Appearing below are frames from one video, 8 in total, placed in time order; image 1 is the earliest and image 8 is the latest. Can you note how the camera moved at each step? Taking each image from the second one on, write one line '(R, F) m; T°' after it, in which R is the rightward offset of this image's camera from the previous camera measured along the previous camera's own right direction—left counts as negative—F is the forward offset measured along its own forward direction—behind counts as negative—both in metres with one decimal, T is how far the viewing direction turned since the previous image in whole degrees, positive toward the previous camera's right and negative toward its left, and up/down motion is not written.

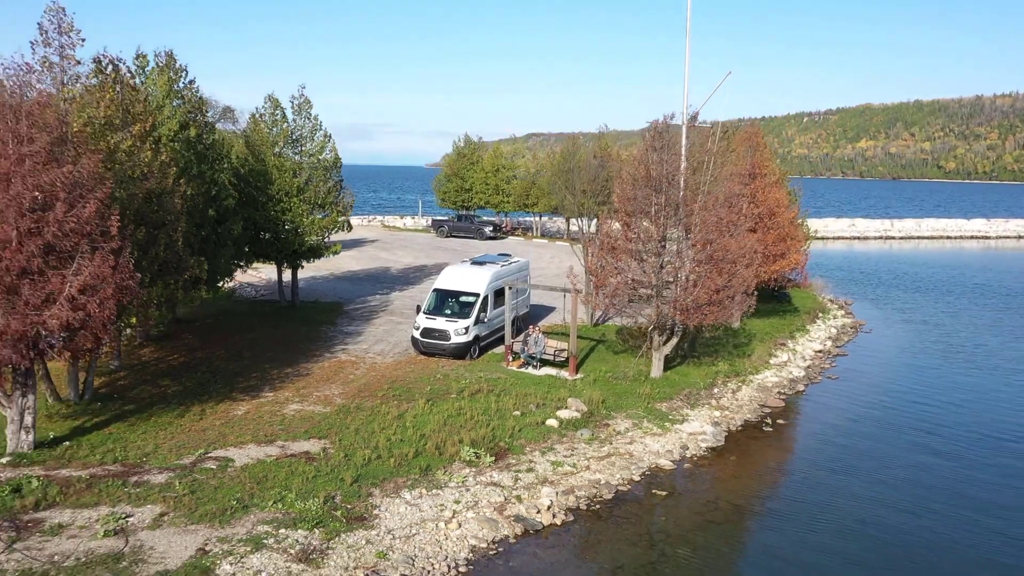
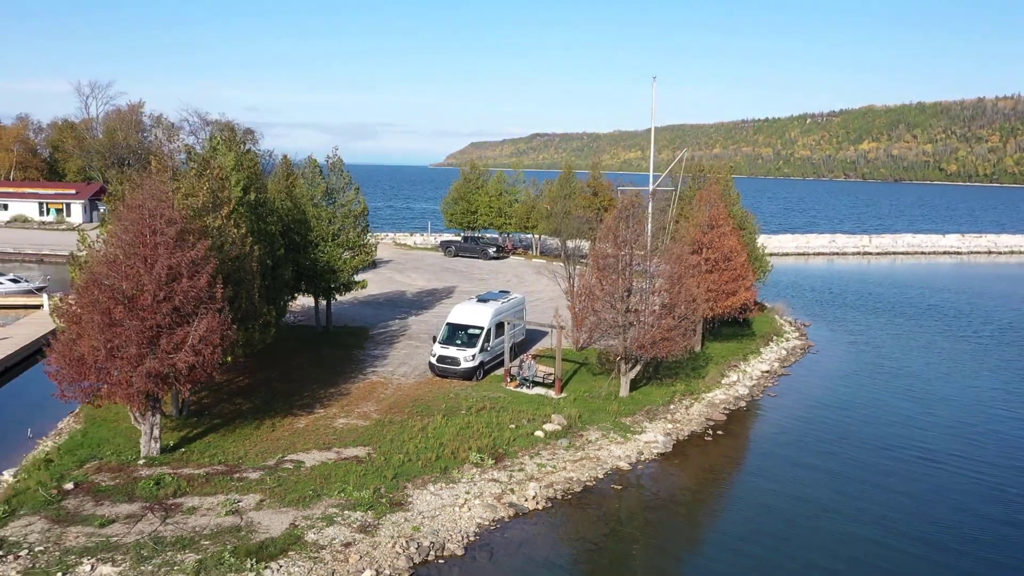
(+0.1, -2.3) m; 0°
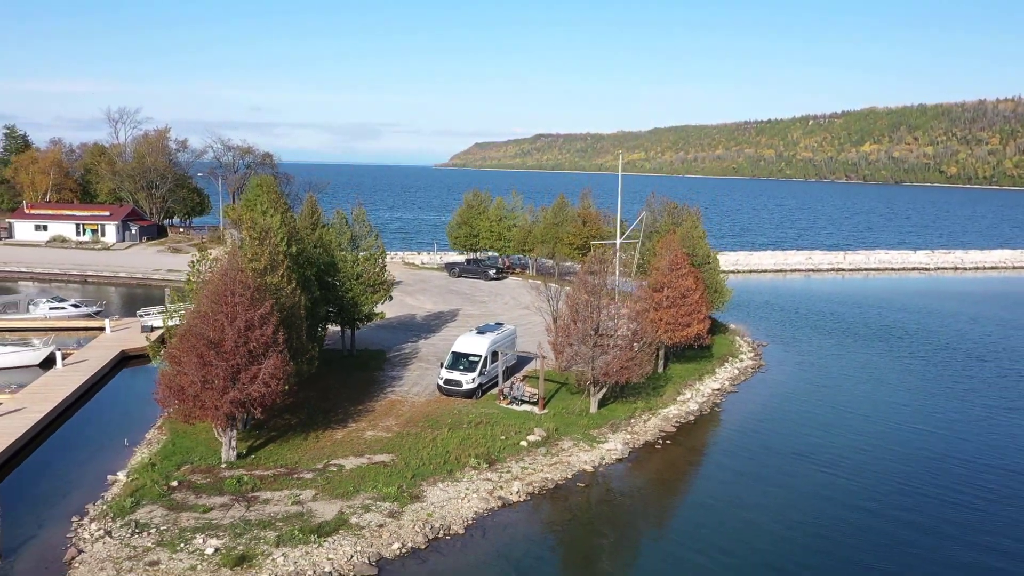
(+0.2, -2.8) m; 0°
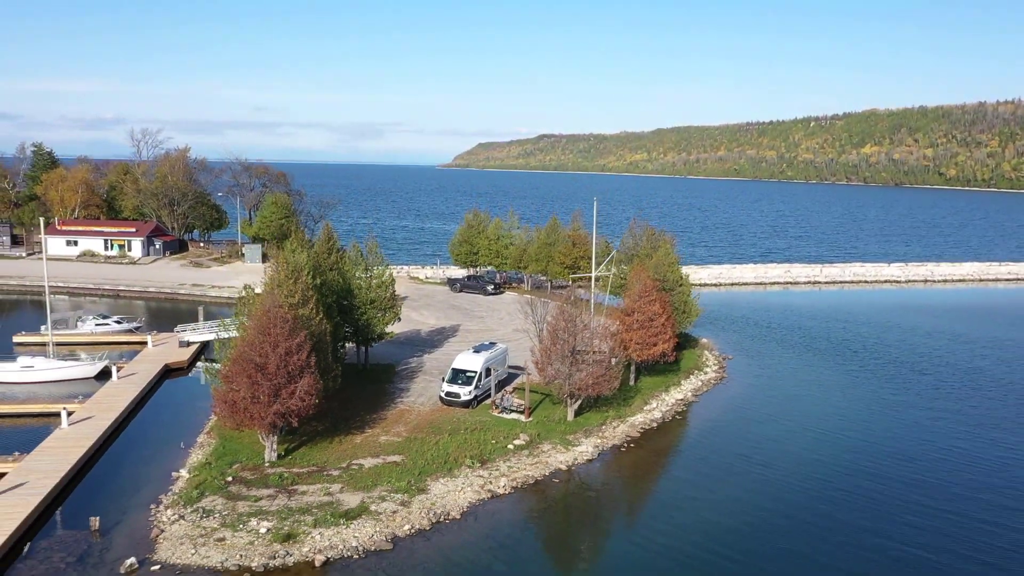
(+0.2, -2.6) m; 0°
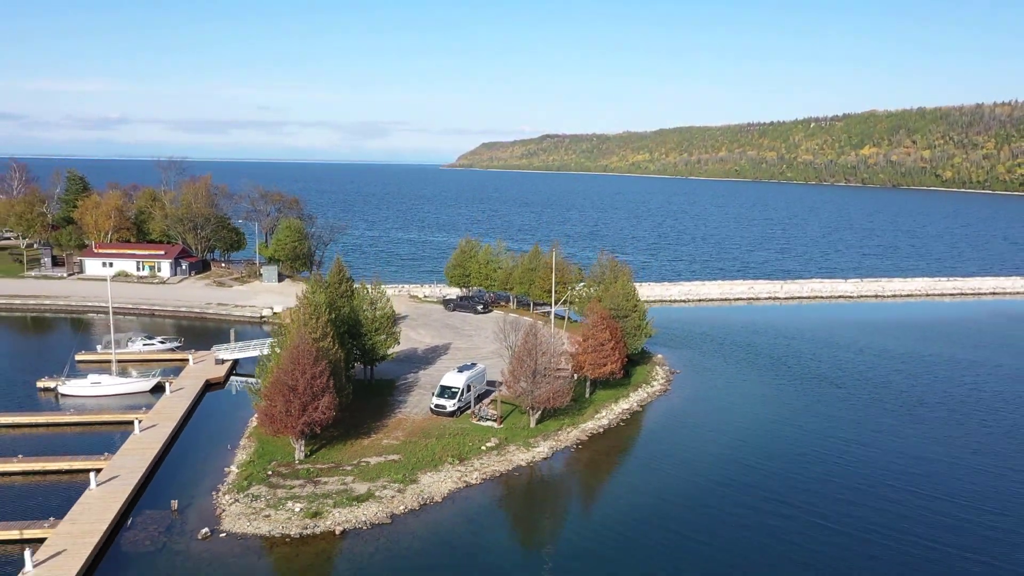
(+0.7, -4.4) m; 0°
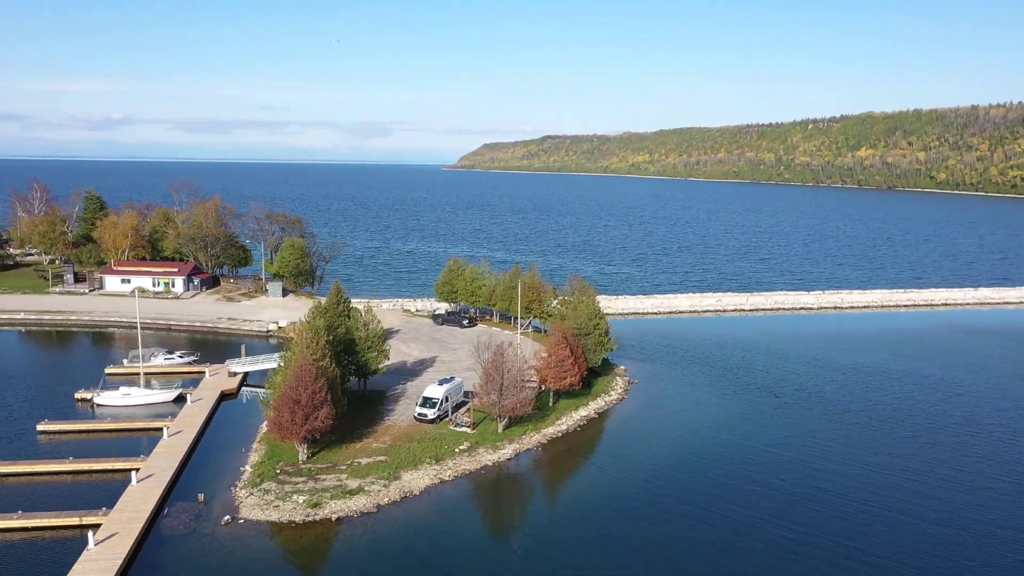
(+0.8, -3.7) m; 0°
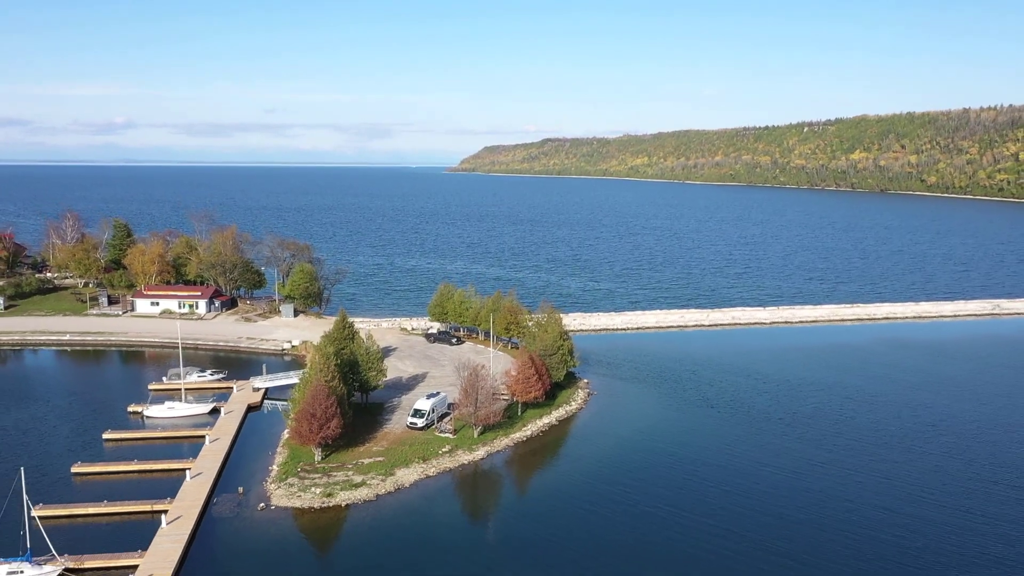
(+1.0, -5.9) m; 0°
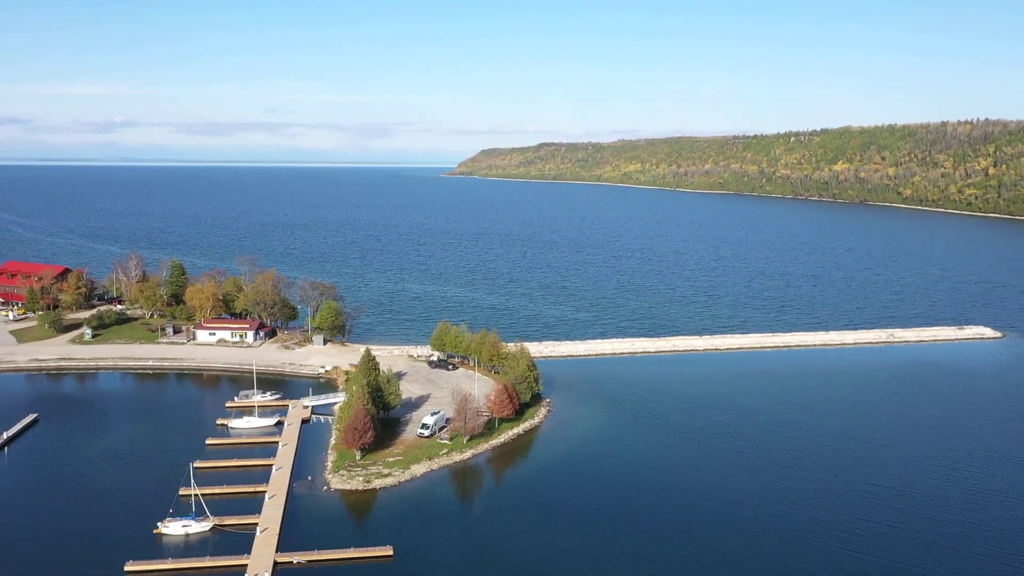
(+0.9, -13.5) m; 0°
